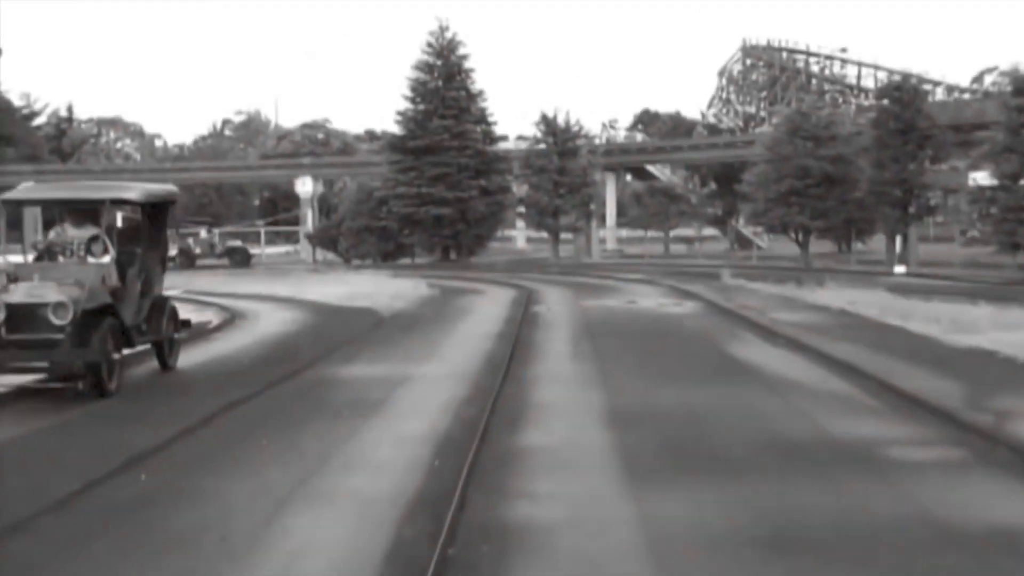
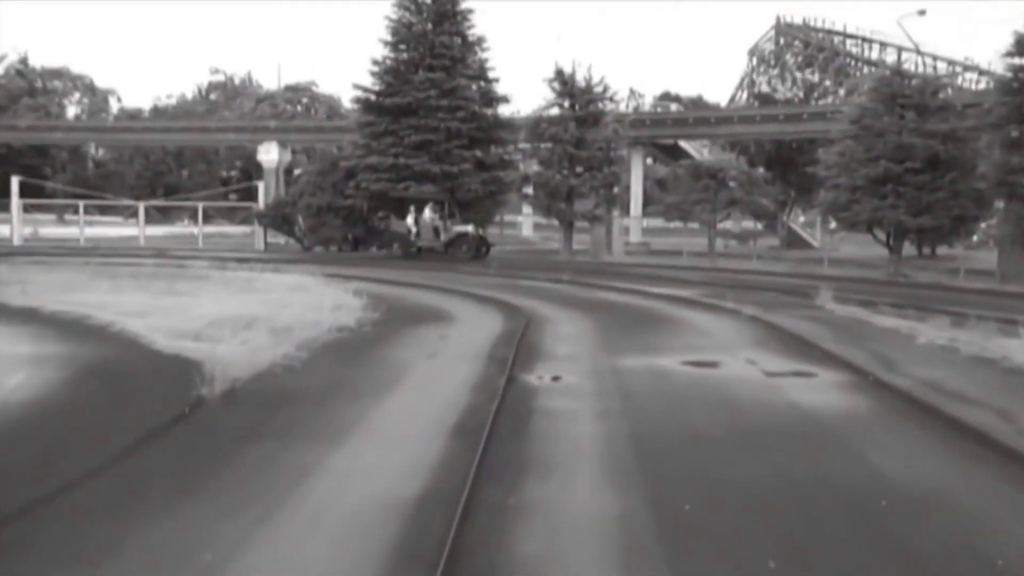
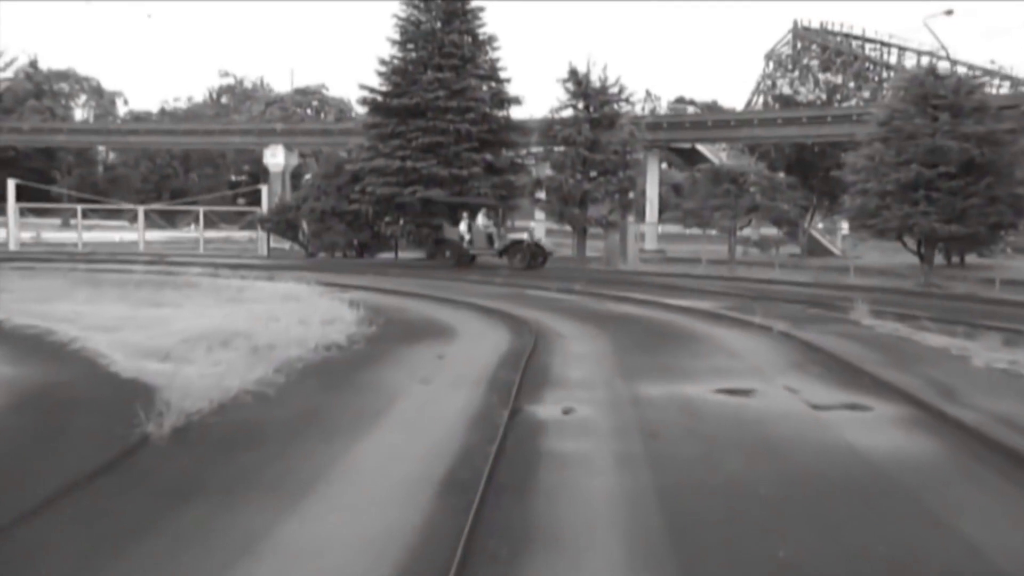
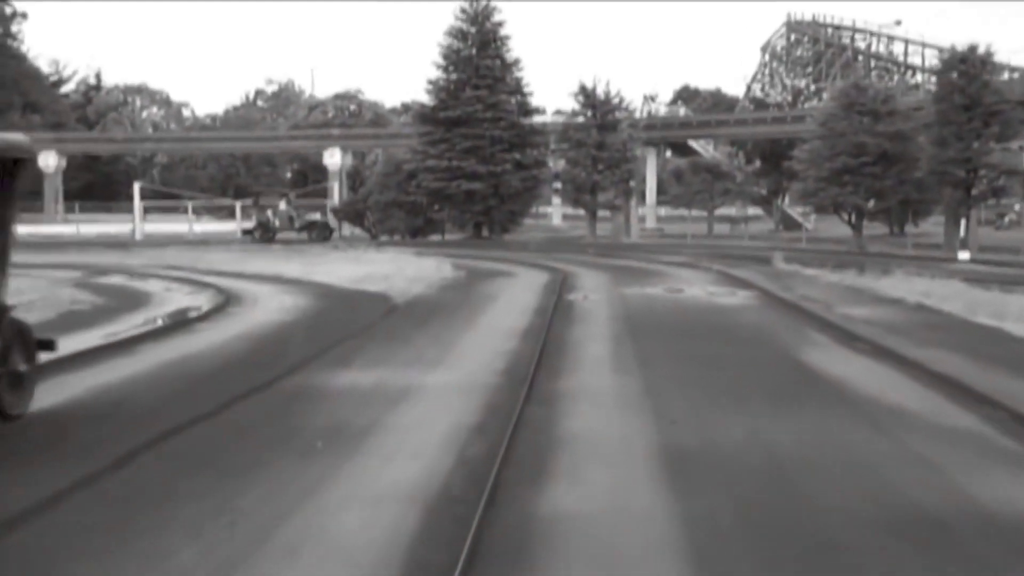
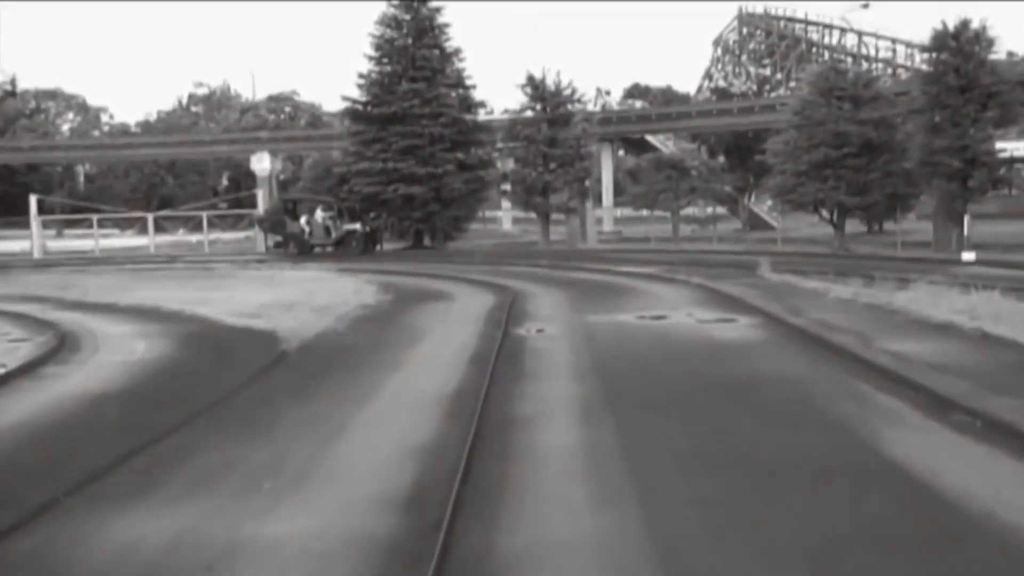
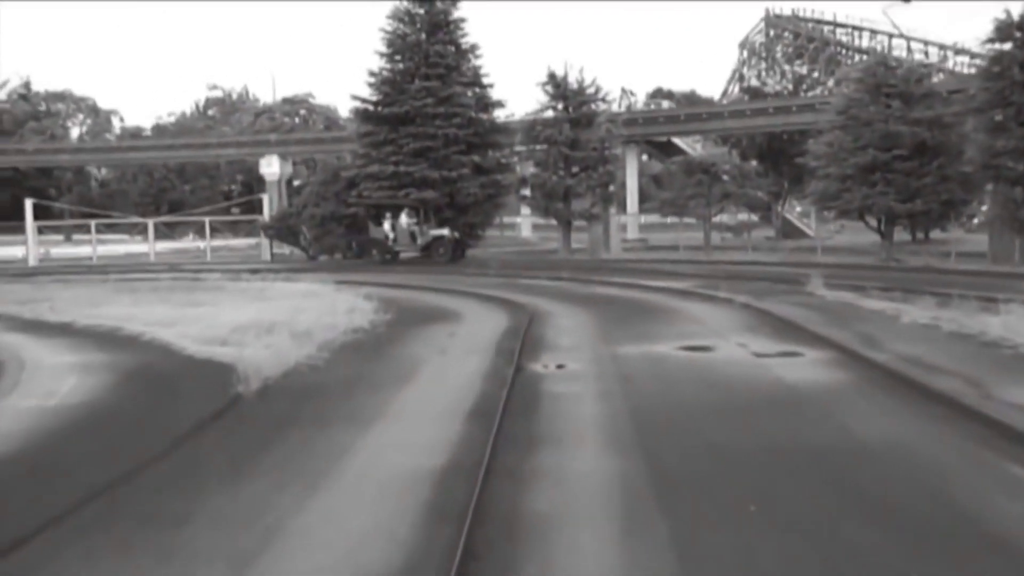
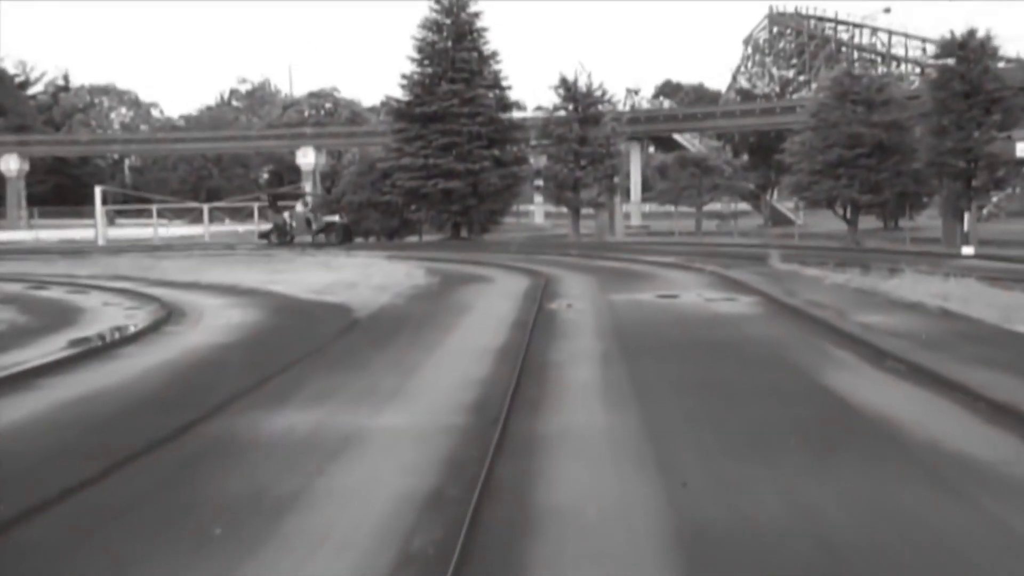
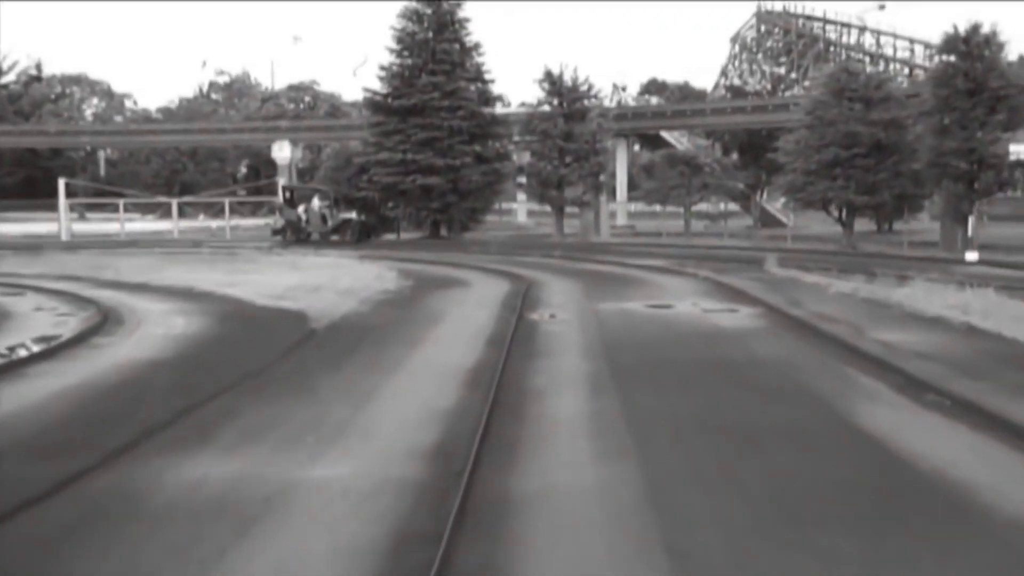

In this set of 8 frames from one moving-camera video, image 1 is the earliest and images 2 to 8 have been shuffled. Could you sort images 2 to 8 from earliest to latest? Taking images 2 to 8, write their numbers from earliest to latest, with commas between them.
4, 7, 8, 5, 6, 2, 3
